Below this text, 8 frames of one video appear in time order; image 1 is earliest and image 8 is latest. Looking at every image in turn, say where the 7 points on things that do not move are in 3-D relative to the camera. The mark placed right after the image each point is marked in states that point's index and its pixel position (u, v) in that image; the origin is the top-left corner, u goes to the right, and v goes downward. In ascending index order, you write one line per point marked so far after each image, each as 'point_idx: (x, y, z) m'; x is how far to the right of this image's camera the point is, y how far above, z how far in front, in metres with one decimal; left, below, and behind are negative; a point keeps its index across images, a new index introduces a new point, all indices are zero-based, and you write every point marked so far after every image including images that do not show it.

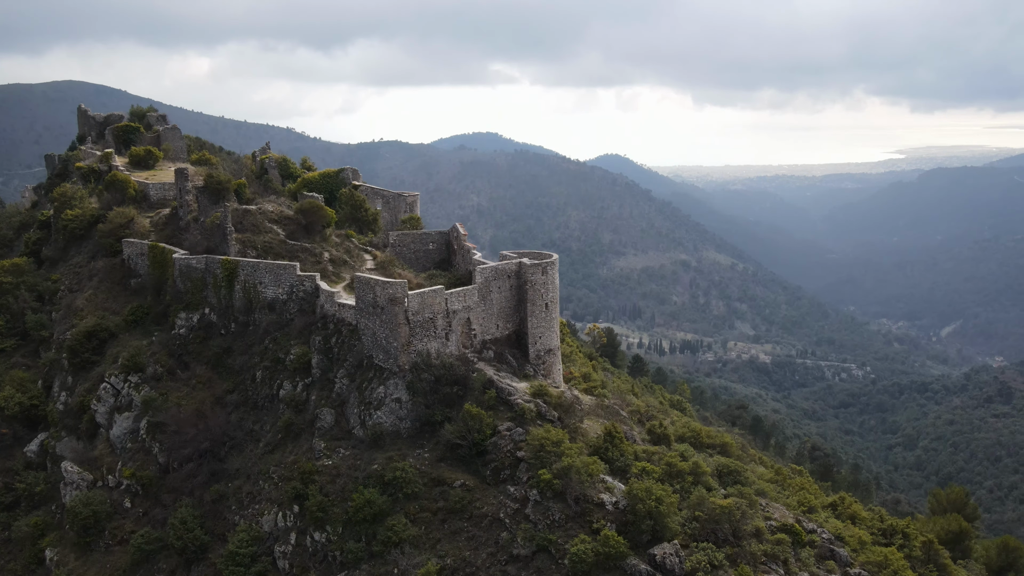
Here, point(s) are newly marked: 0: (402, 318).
0: (-1.9, -0.5, +17.1) m
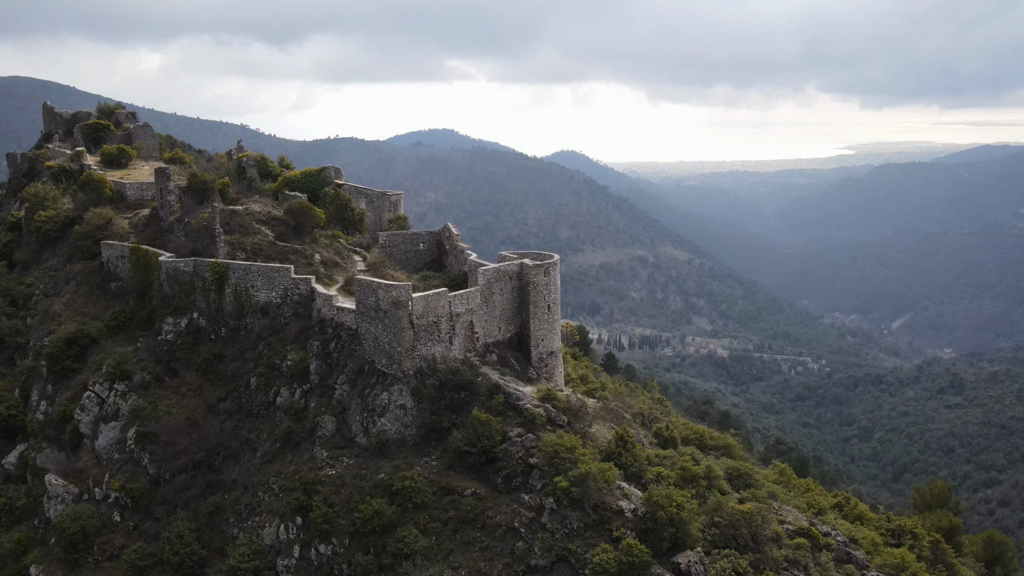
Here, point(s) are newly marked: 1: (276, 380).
0: (-1.8, -0.6, +16.6) m
1: (-4.3, -1.7, +18.1) m
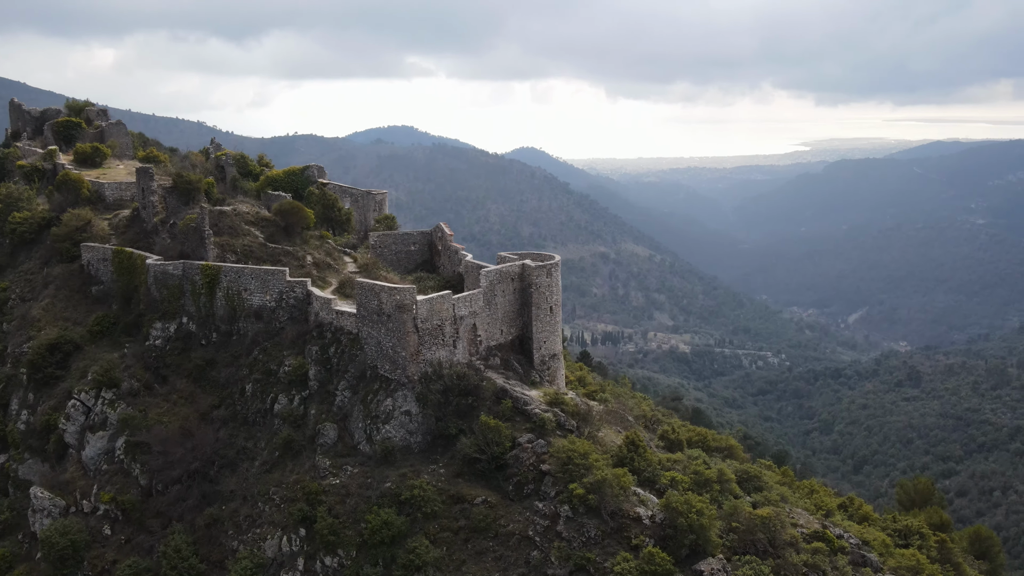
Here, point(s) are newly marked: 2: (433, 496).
0: (-1.7, -0.6, +16.2) m
1: (-4.3, -1.8, +17.6) m
2: (-1.2, -3.2, +15.1) m
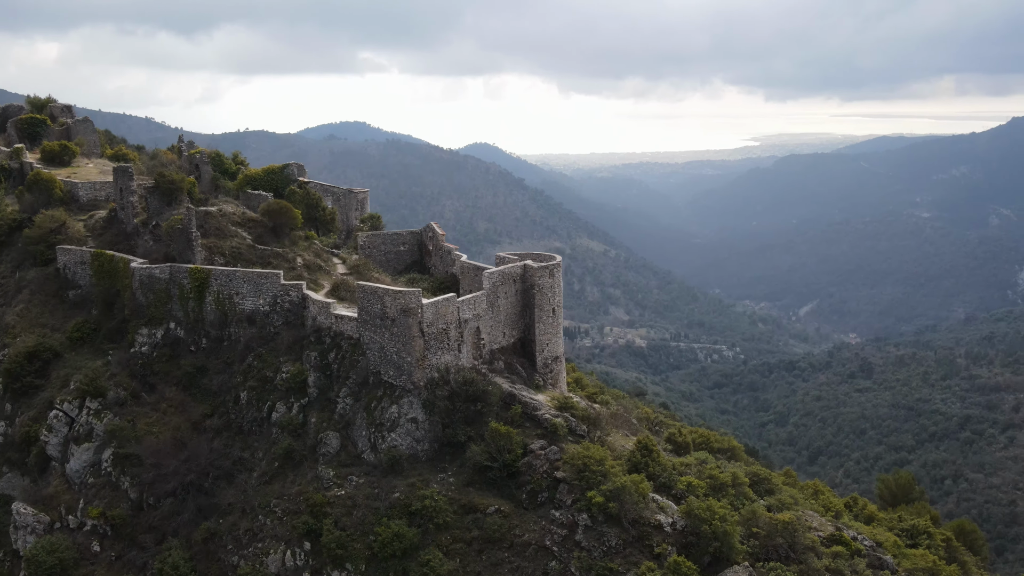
0: (-1.5, -0.7, +15.7) m
1: (-4.2, -1.8, +17.0) m
2: (-1.0, -3.2, +14.6) m
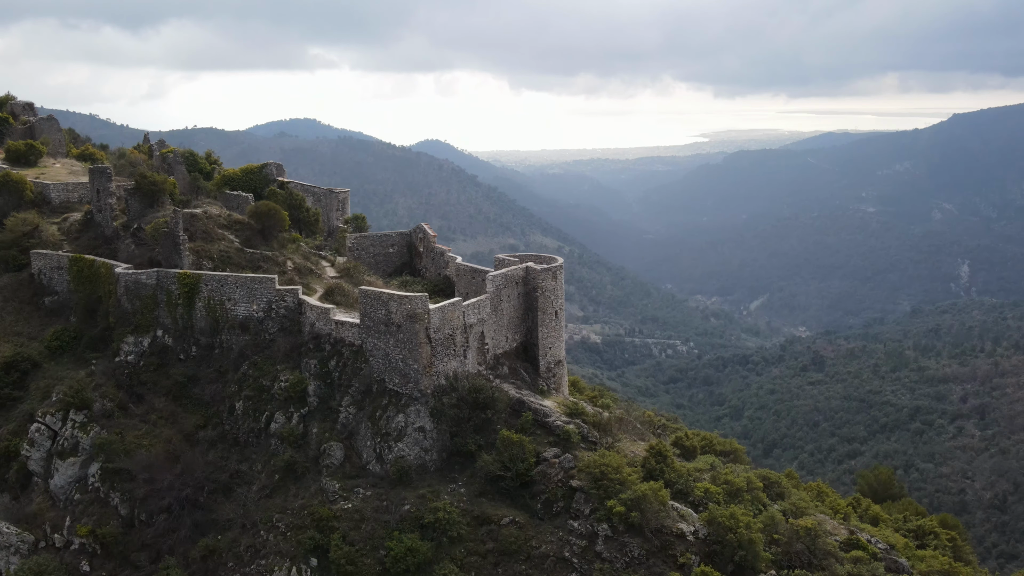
0: (-1.4, -0.7, +15.2) m
1: (-4.1, -1.9, +16.3) m
2: (-0.8, -3.3, +14.2) m
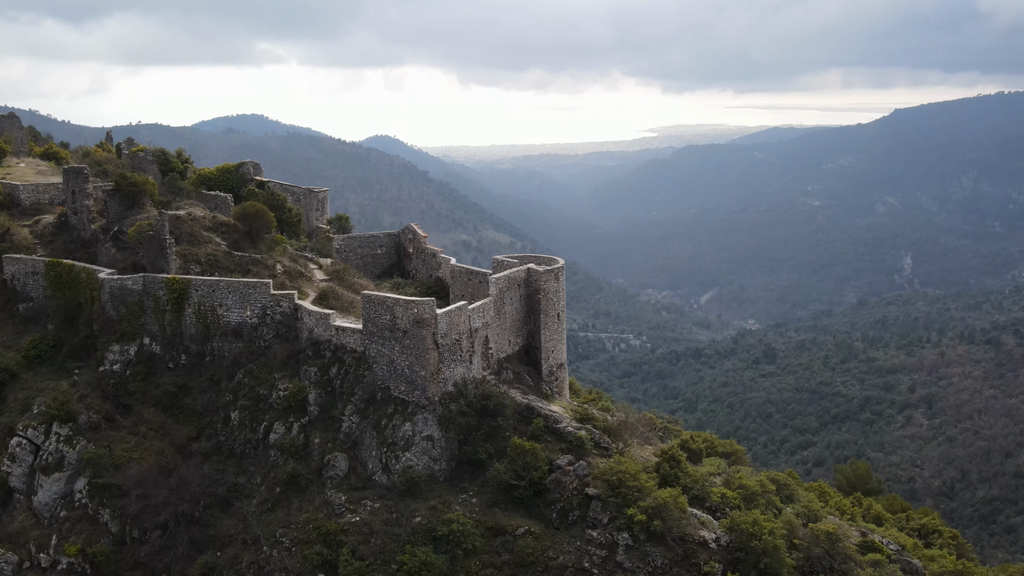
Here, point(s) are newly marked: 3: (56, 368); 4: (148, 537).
0: (-1.2, -0.8, +14.7) m
1: (-4.0, -2.0, +15.7) m
2: (-0.5, -3.4, +13.7) m
3: (-7.9, -1.4, +17.2) m
4: (-5.5, -3.8, +14.9) m
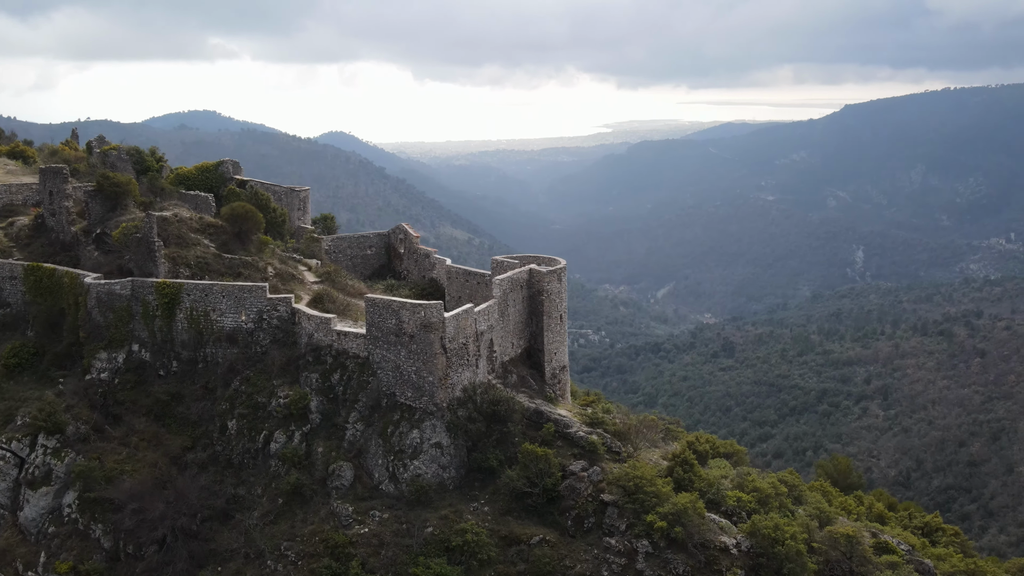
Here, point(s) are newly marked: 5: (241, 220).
0: (-1.1, -0.8, +14.3) m
1: (-3.8, -2.1, +15.2) m
2: (-0.3, -3.4, +13.4) m
3: (-7.9, -1.5, +16.5) m
4: (-5.3, -3.8, +14.3) m
5: (-5.2, +1.3, +18.6) m
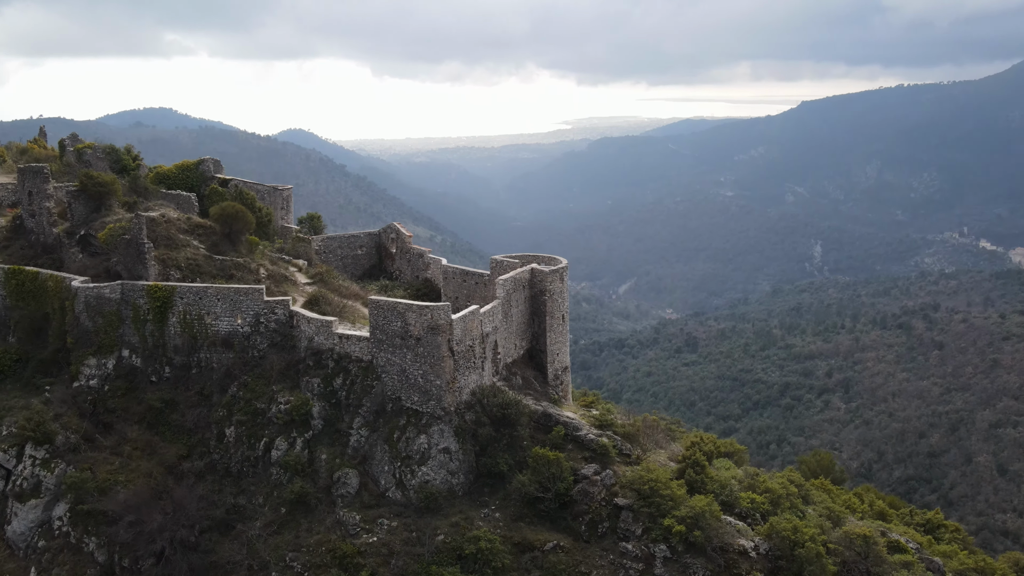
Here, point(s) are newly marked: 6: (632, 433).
0: (-0.9, -0.9, +13.9) m
1: (-3.7, -2.1, +14.7) m
2: (-0.1, -3.4, +13.0) m
3: (-7.8, -1.6, +15.9) m
4: (-5.2, -3.9, +13.8) m
5: (-5.2, +1.2, +18.1) m
6: (+1.8, -2.2, +15.3) m
